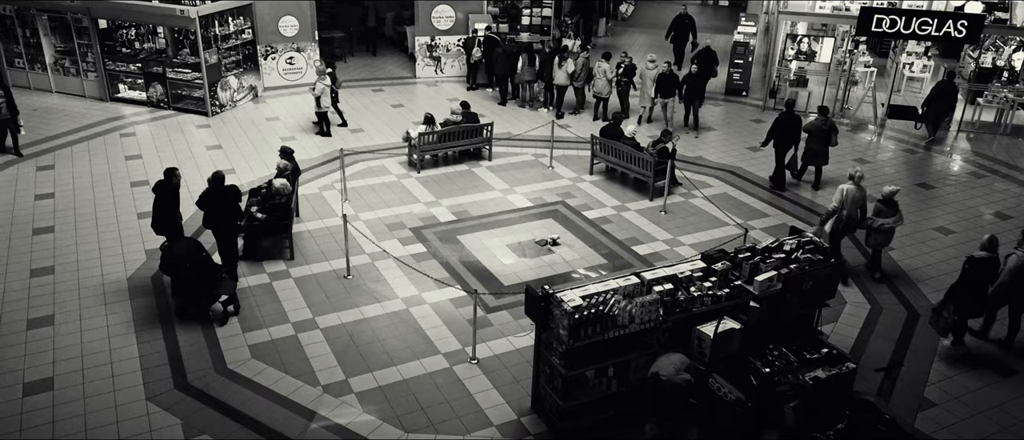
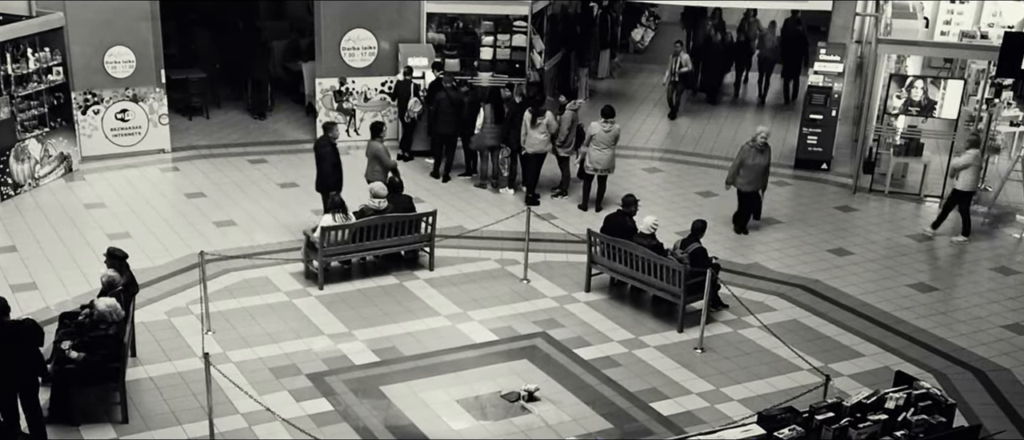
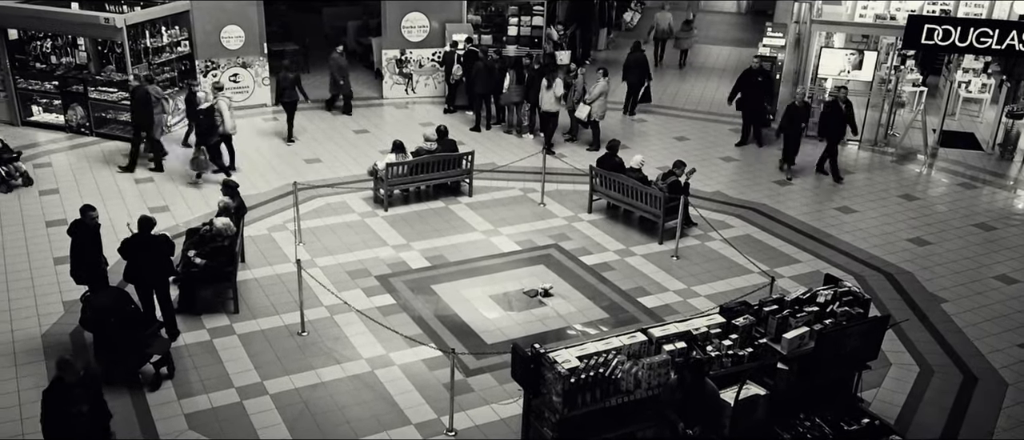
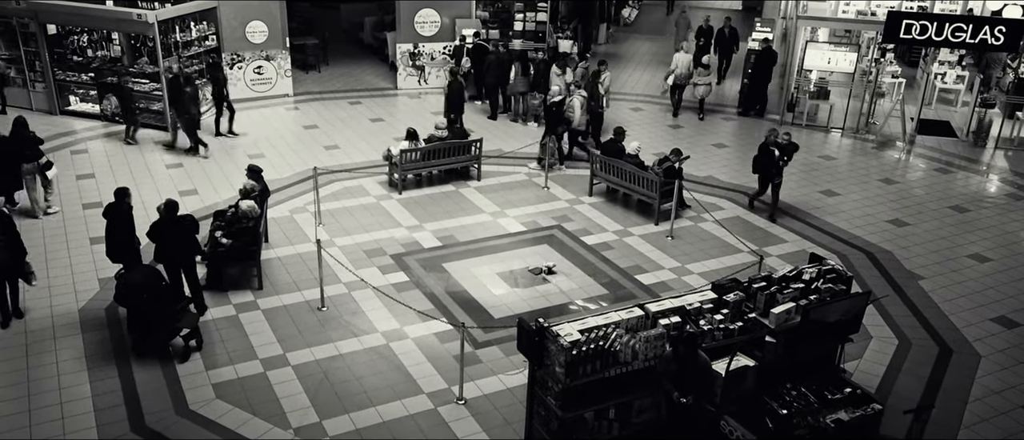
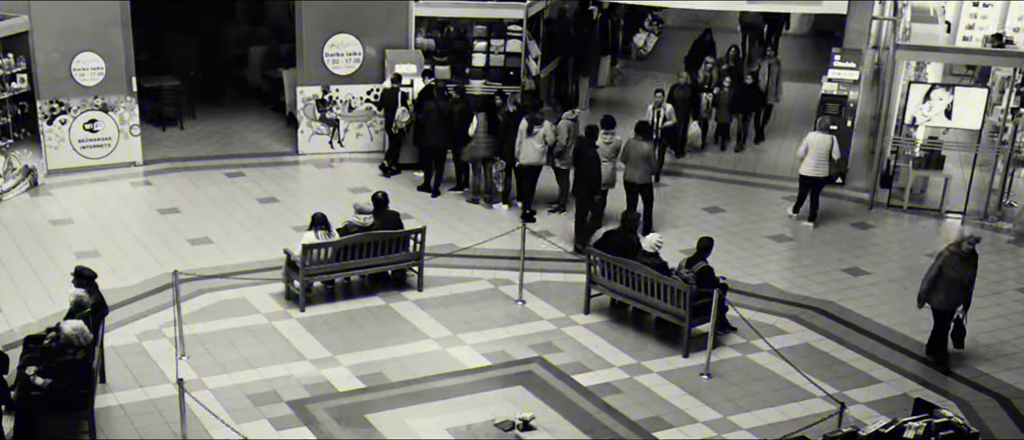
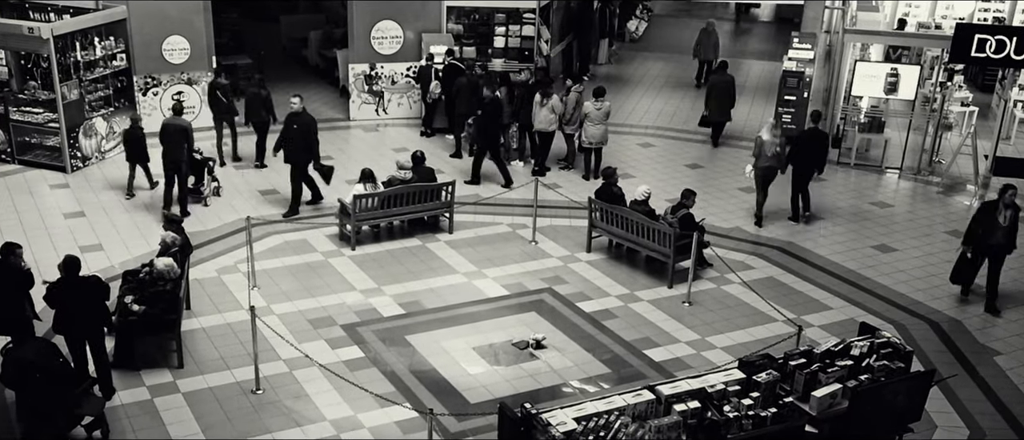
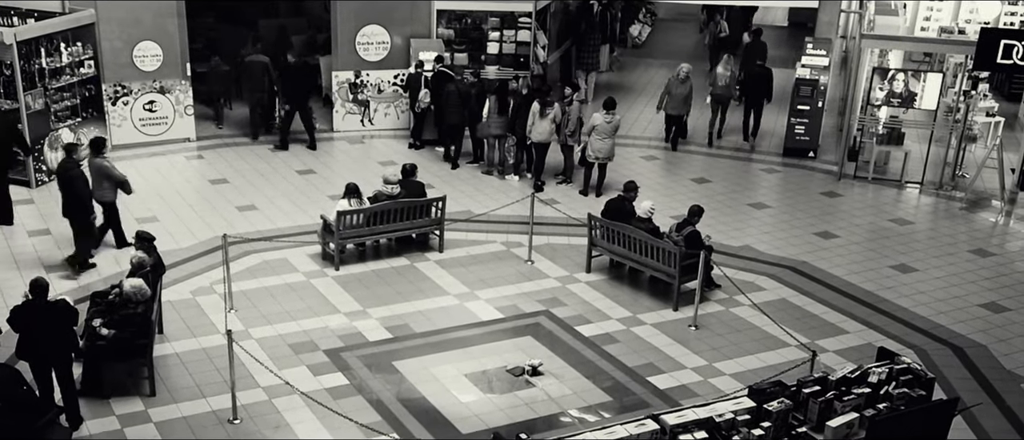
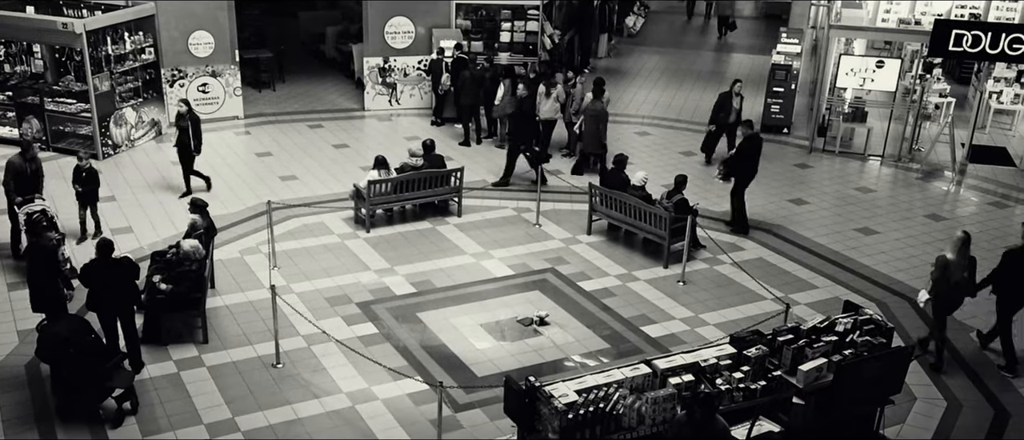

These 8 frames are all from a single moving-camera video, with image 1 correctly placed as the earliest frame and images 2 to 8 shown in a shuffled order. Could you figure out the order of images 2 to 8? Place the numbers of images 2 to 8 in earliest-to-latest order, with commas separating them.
4, 3, 8, 6, 7, 2, 5
